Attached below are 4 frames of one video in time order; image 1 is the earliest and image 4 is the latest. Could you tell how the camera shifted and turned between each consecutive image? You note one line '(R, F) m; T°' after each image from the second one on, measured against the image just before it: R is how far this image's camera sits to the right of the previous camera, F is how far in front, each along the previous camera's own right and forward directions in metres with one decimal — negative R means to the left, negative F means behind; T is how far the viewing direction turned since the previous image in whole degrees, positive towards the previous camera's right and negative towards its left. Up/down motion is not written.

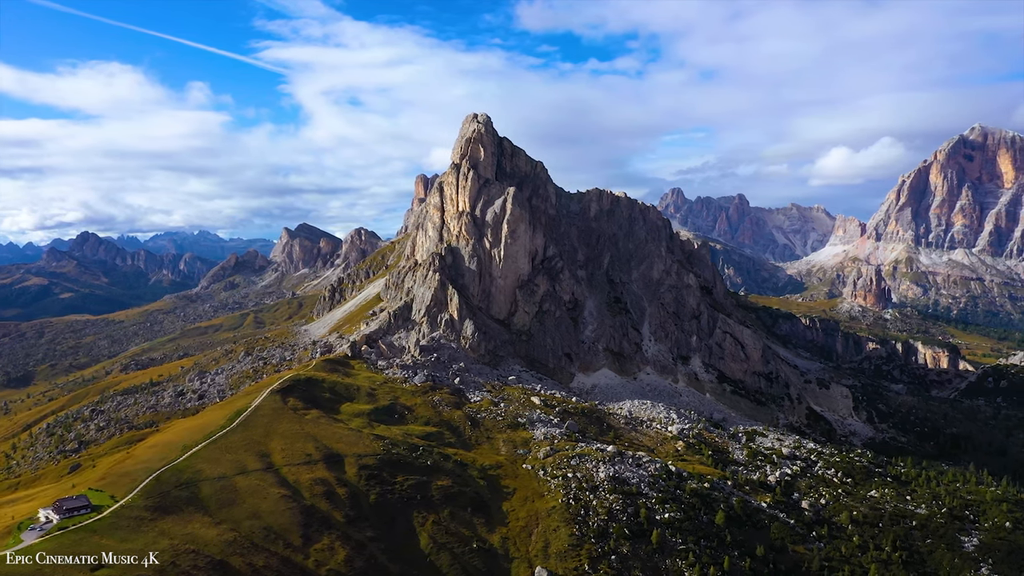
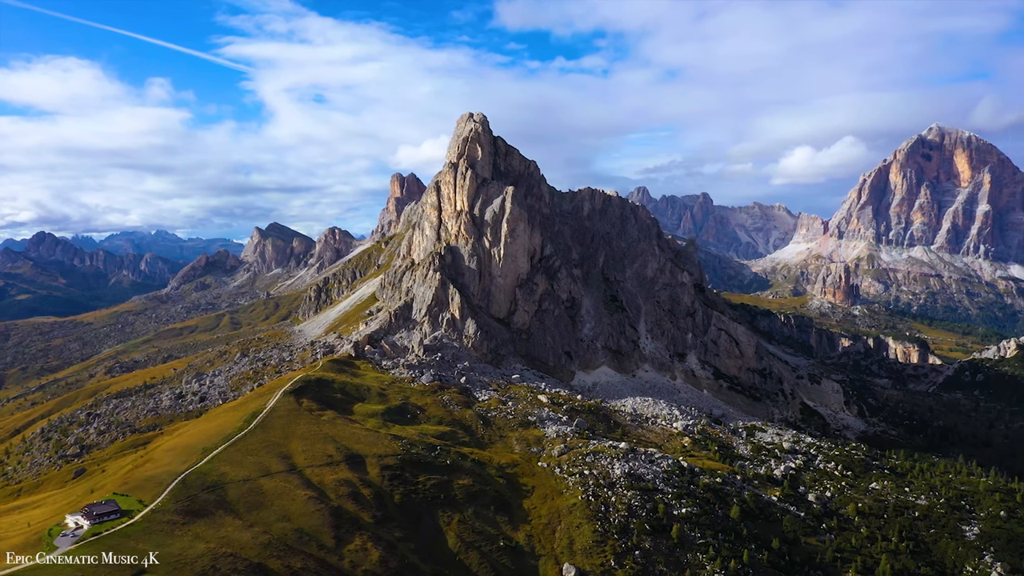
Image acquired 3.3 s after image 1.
(-6.3, -0.3) m; +1°
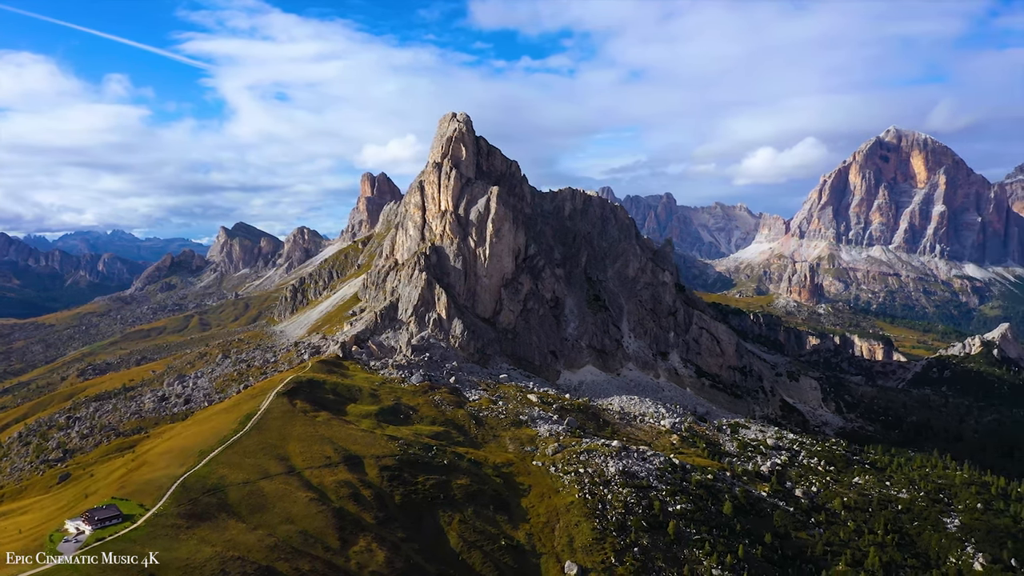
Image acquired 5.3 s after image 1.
(-3.8, -0.3) m; +2°
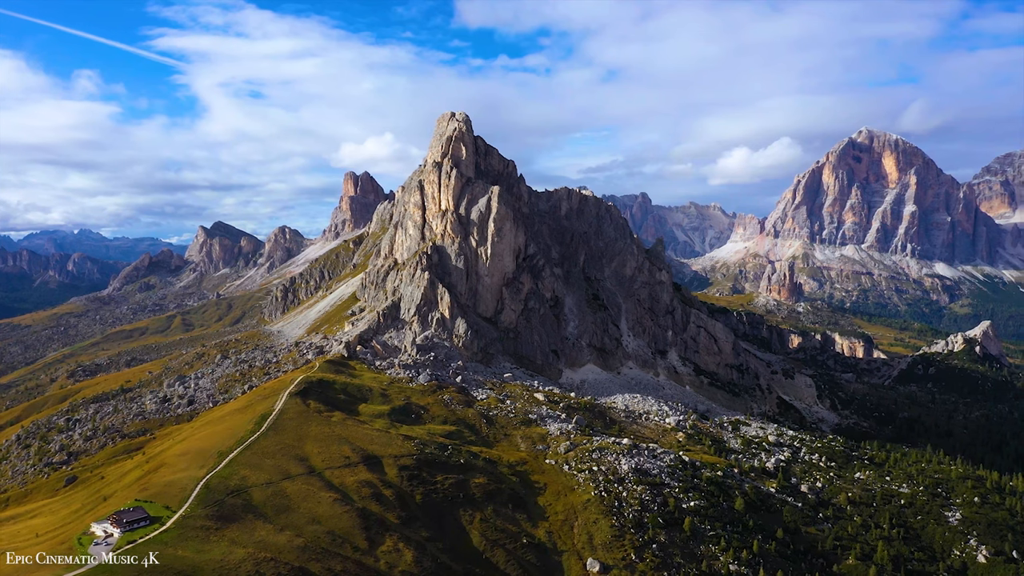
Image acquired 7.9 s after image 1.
(-5.0, -0.6) m; +1°
